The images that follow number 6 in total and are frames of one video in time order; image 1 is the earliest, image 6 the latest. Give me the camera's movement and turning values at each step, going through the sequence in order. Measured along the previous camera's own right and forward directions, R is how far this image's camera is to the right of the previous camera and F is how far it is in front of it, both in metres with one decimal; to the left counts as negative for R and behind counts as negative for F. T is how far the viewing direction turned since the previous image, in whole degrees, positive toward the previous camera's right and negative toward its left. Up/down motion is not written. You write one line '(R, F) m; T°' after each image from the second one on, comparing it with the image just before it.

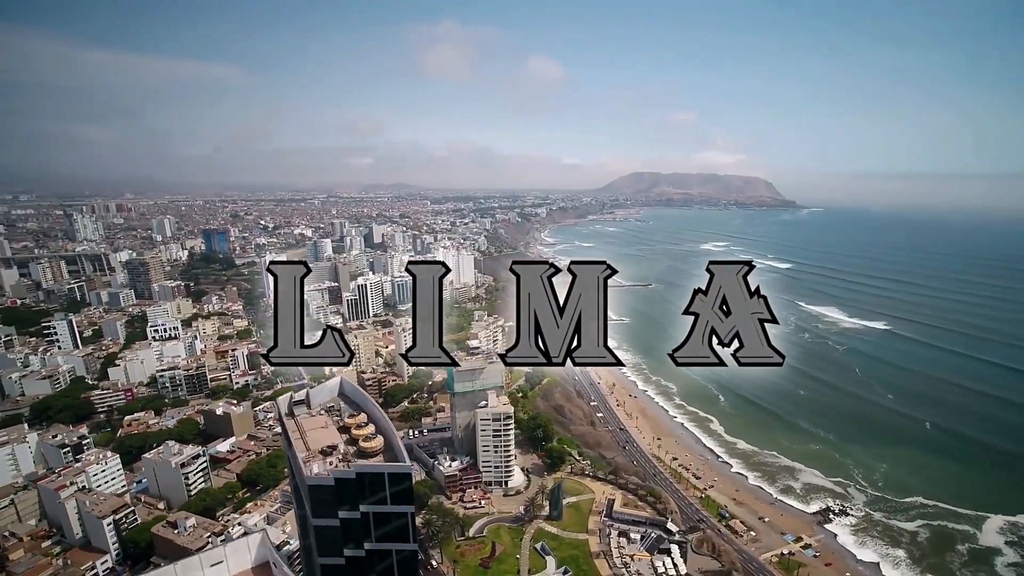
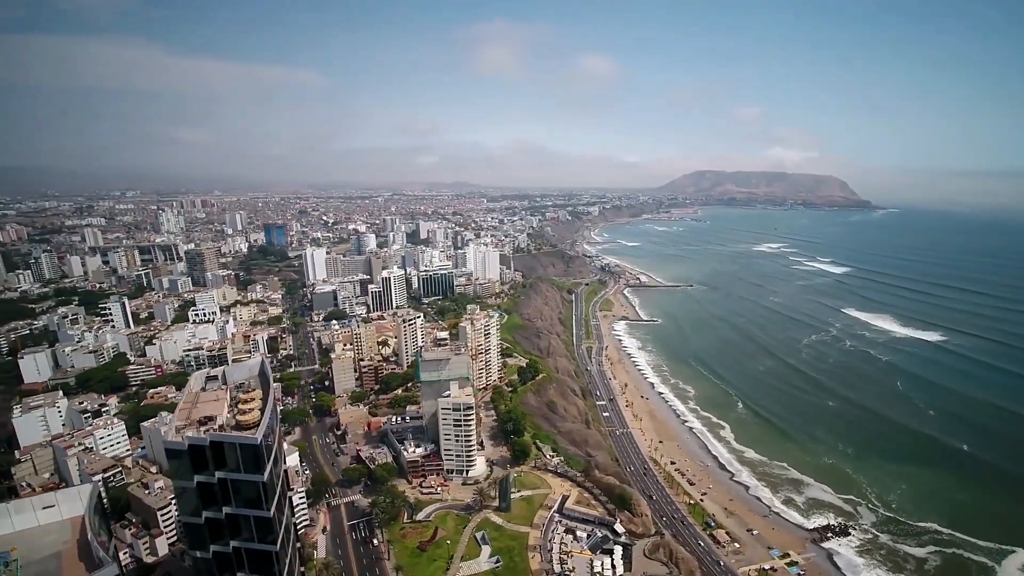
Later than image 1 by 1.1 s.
(+3.4, 0.0) m; -7°
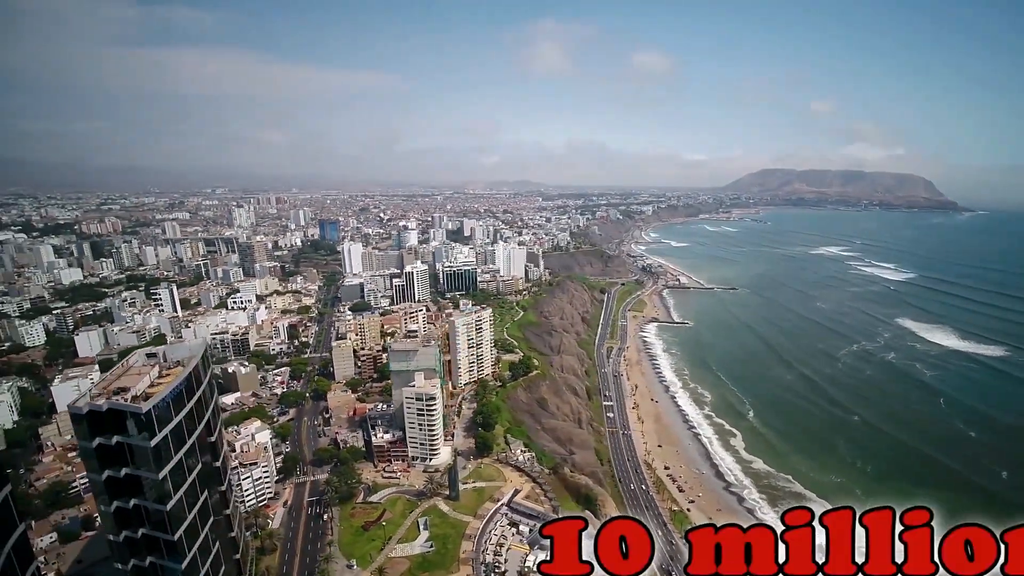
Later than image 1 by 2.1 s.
(+3.5, -0.1) m; -7°
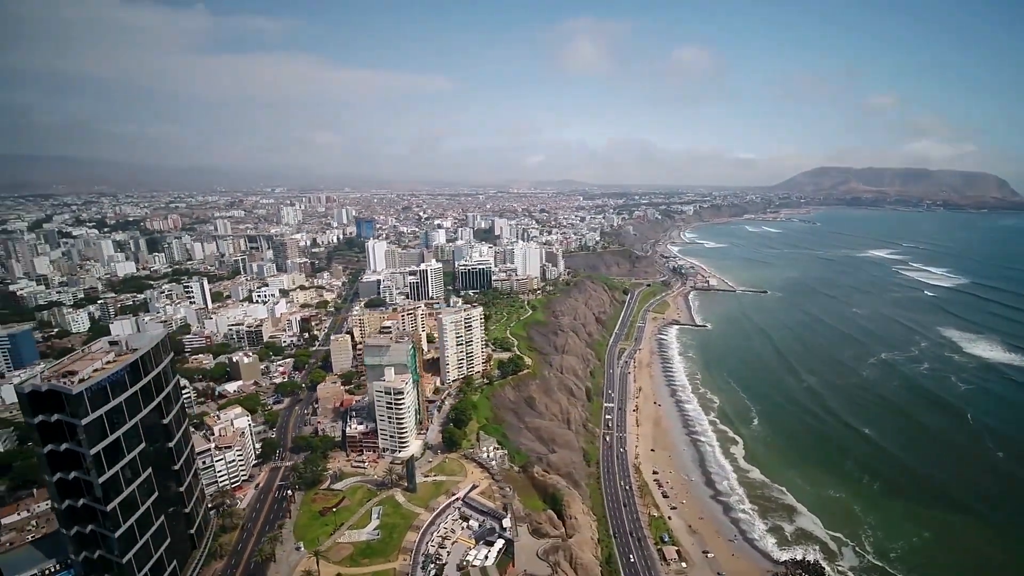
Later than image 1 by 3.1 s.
(+2.9, -0.1) m; -6°
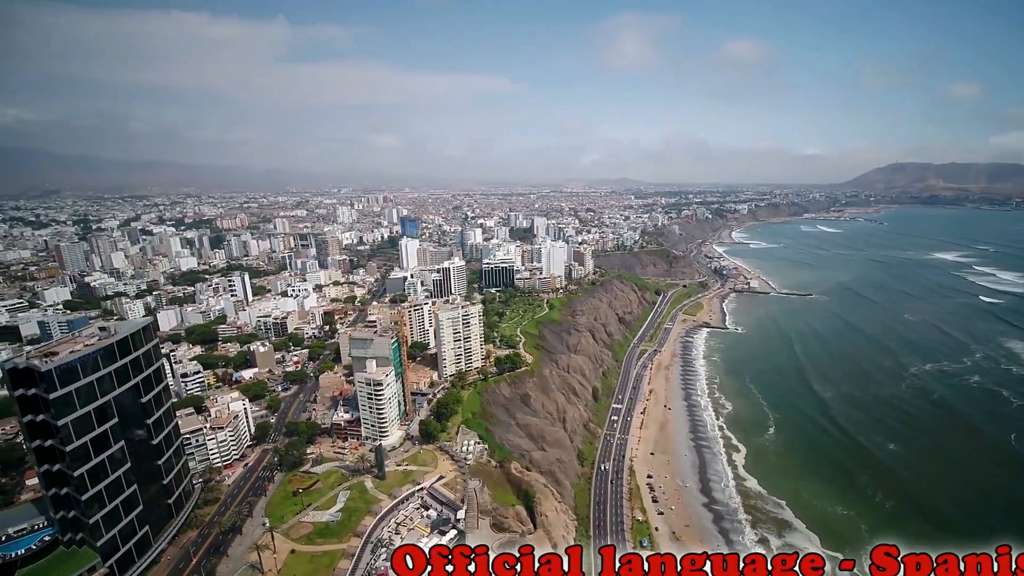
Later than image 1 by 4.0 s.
(+3.1, -0.1) m; -7°
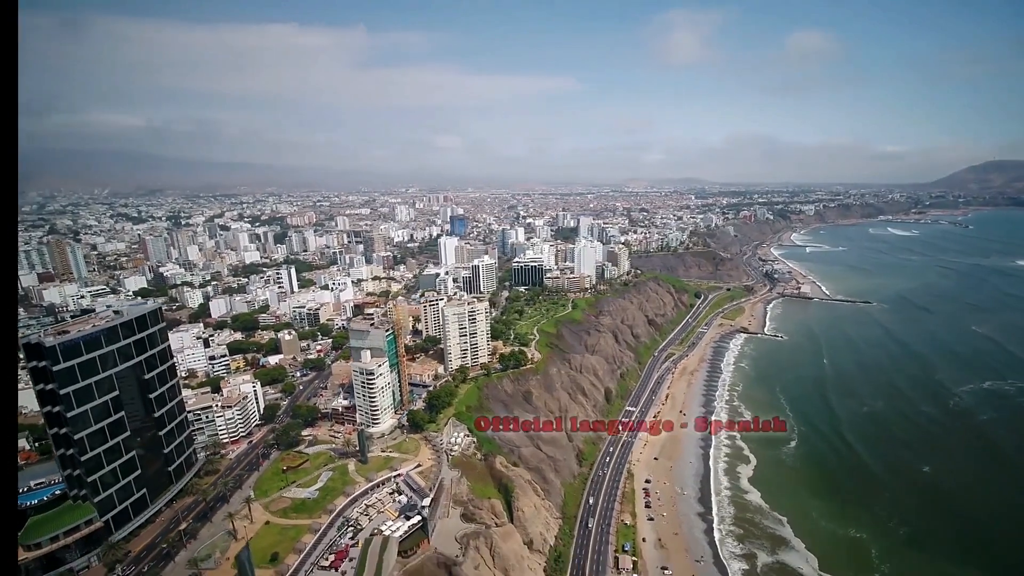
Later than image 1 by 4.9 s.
(+3.0, -0.1) m; -7°
